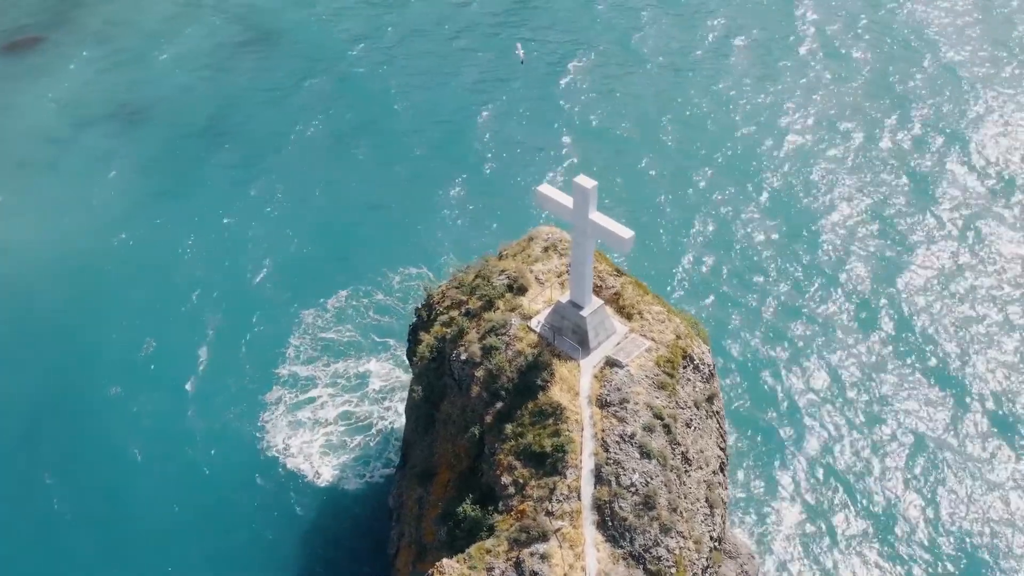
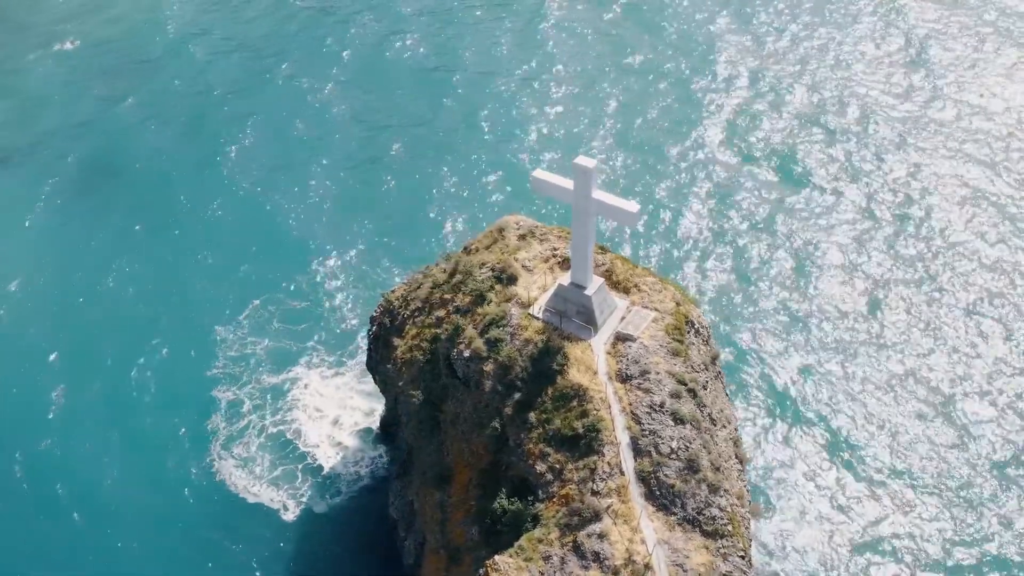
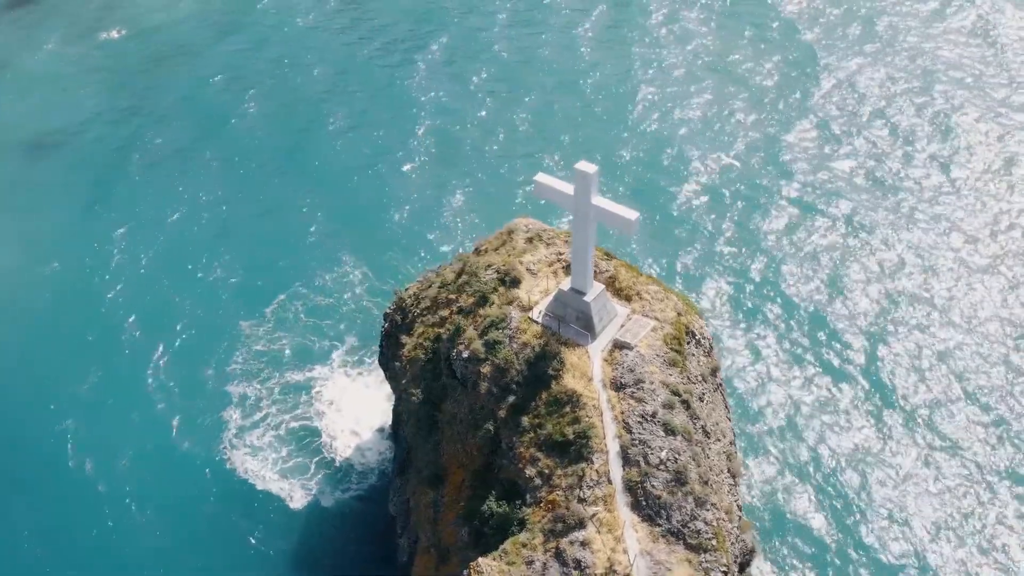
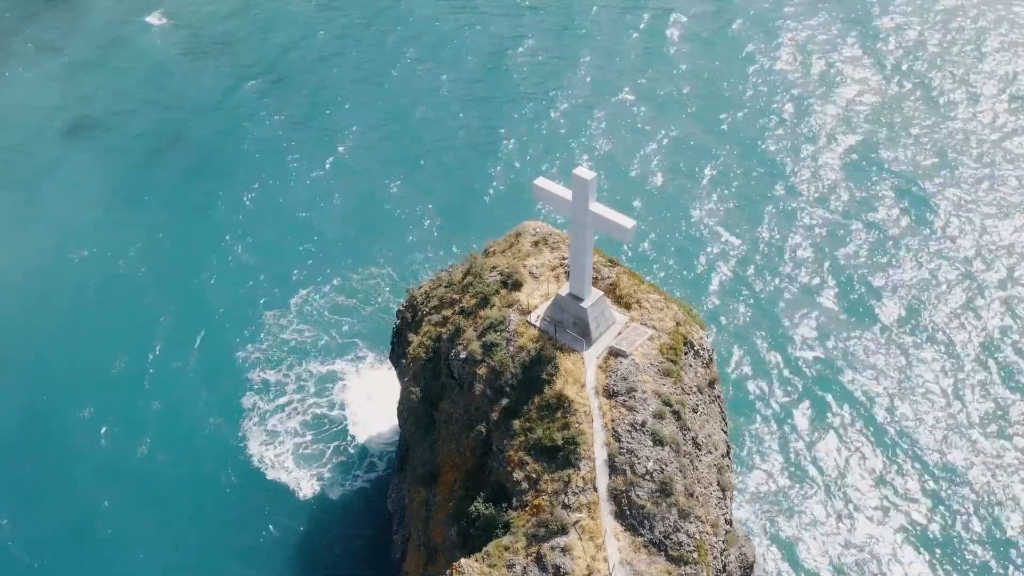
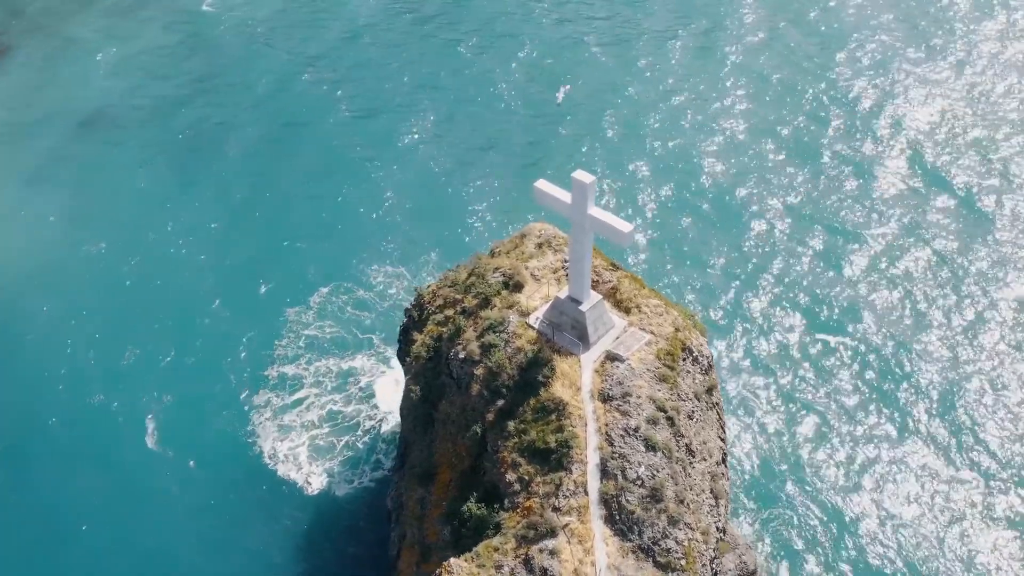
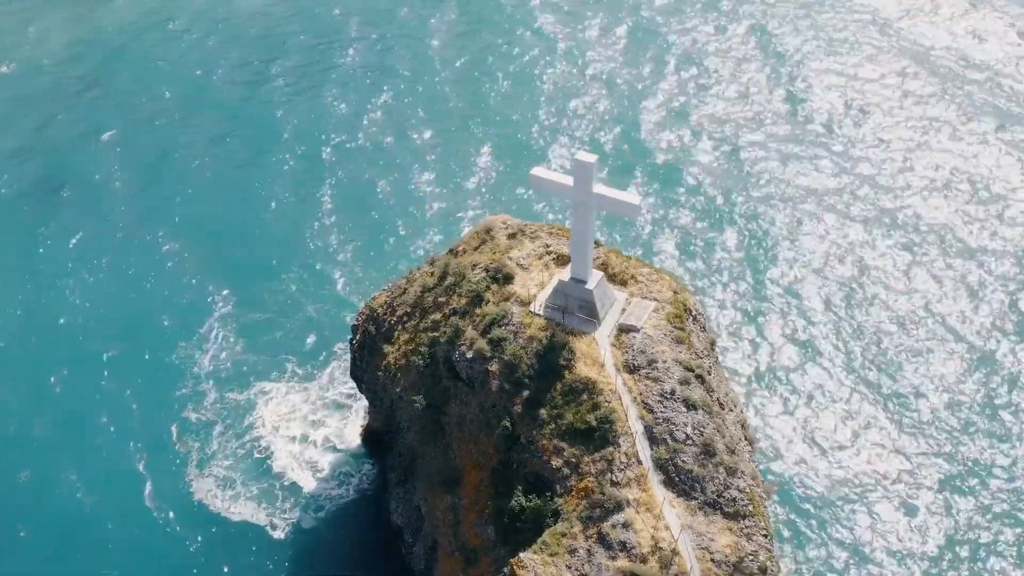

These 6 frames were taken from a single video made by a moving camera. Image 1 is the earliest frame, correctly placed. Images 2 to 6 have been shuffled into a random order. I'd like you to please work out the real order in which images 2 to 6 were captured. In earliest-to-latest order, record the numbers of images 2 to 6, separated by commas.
5, 4, 3, 2, 6
